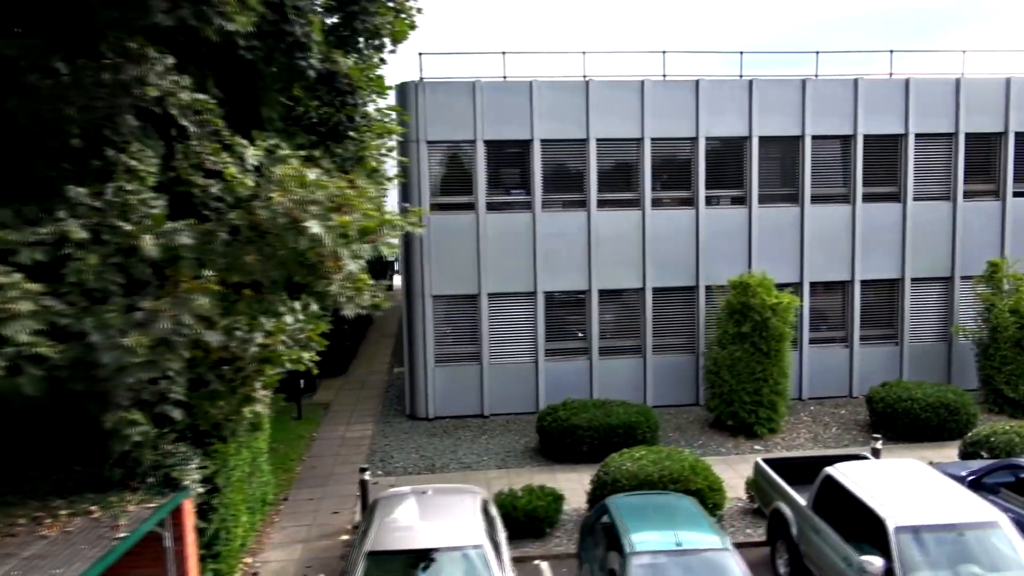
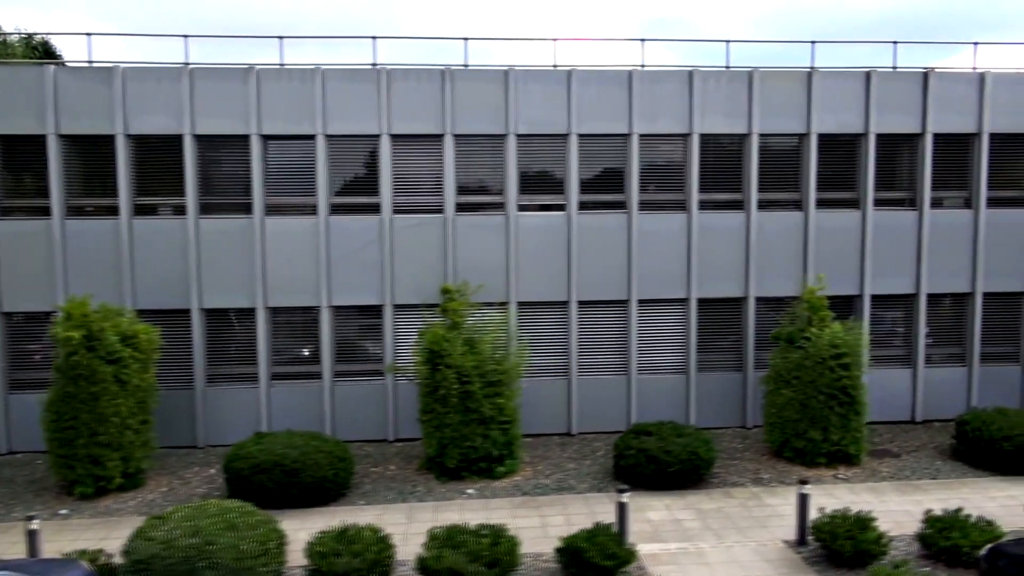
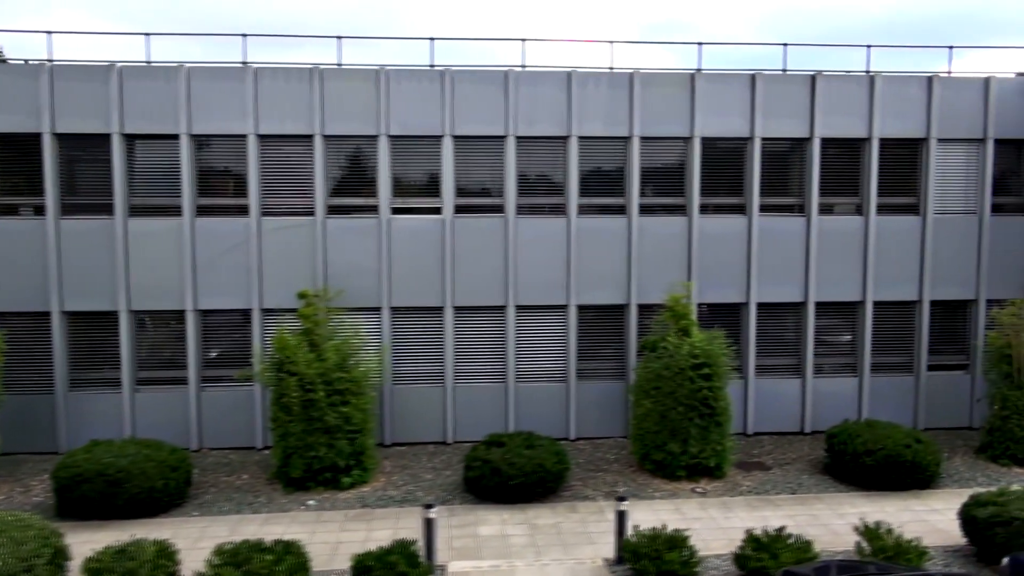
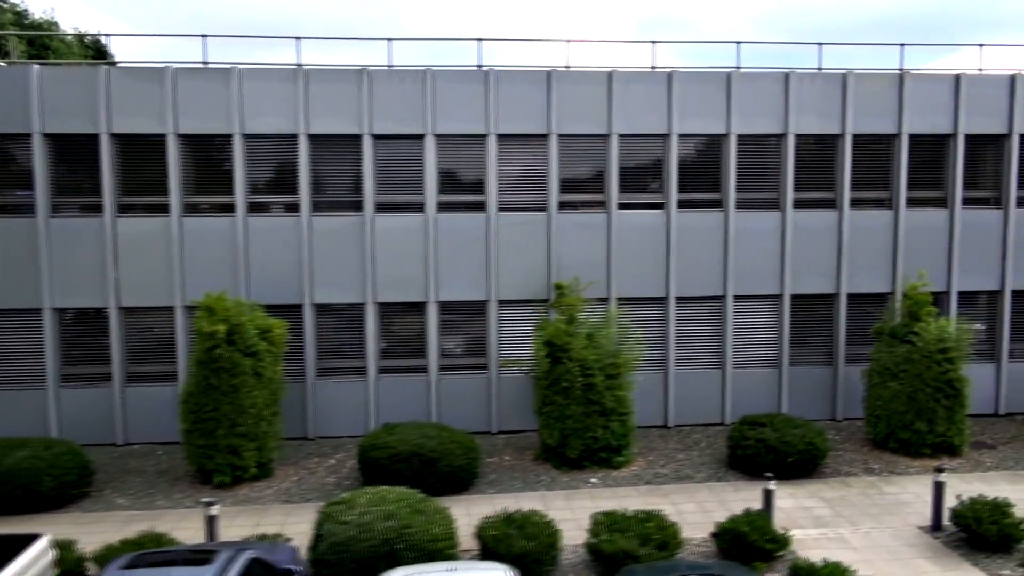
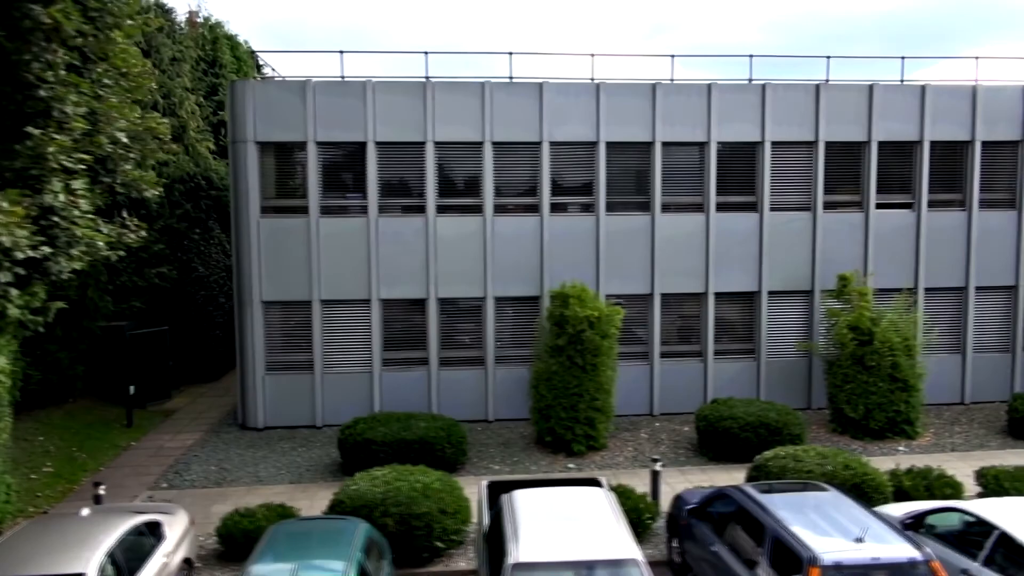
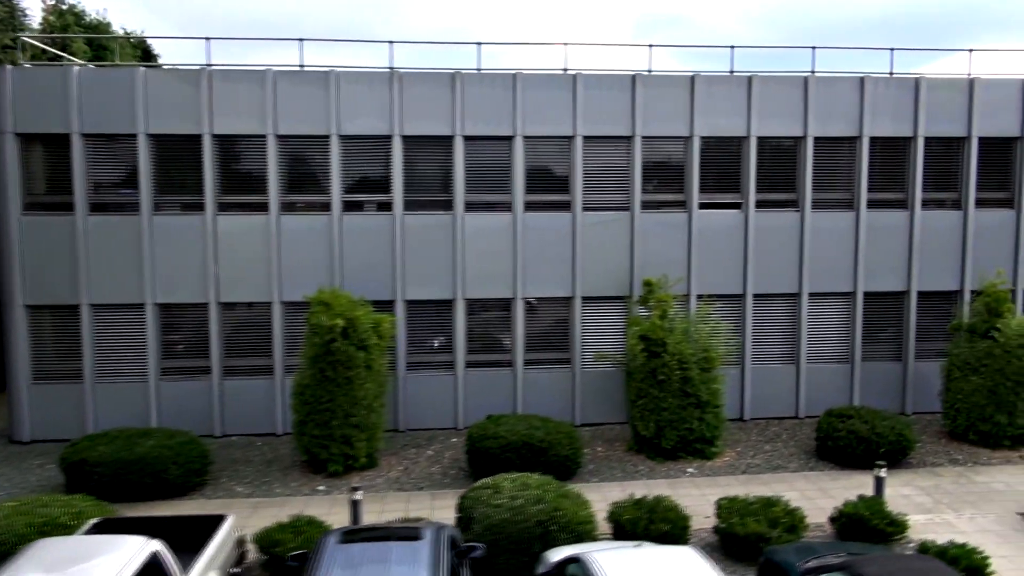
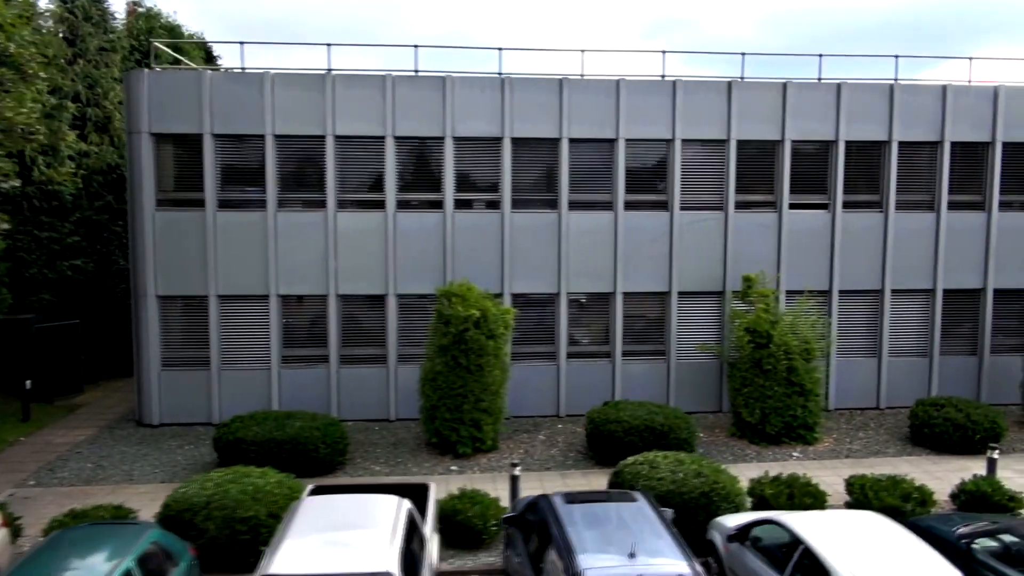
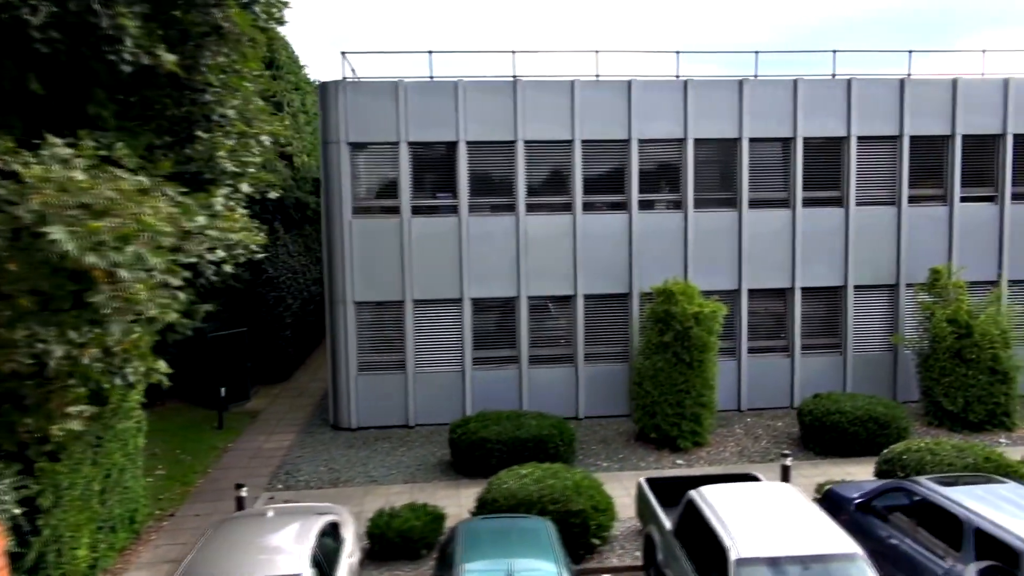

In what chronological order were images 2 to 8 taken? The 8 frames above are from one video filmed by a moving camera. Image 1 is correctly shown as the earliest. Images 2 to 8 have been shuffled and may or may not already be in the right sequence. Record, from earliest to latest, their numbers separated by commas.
8, 5, 7, 6, 4, 2, 3
